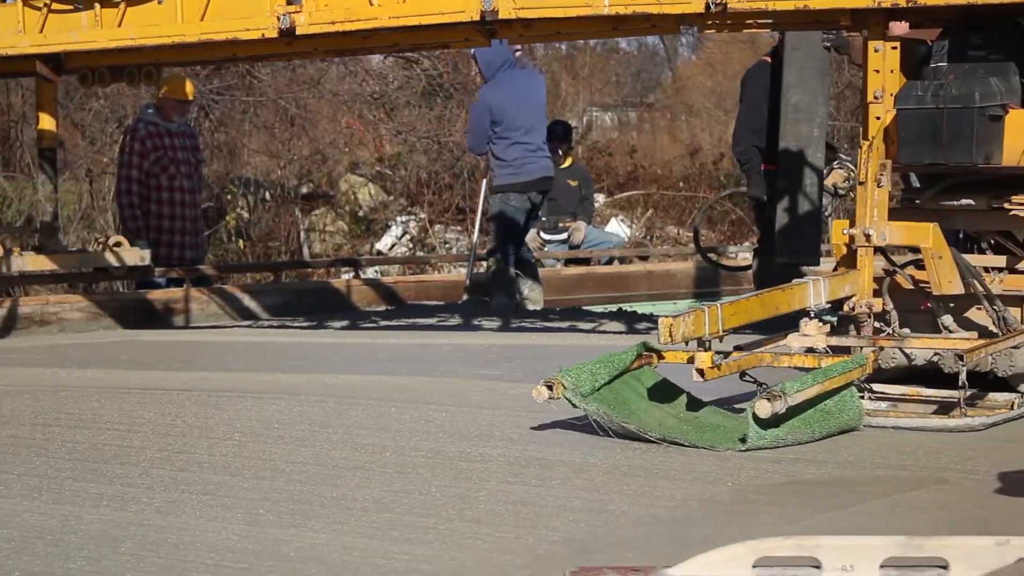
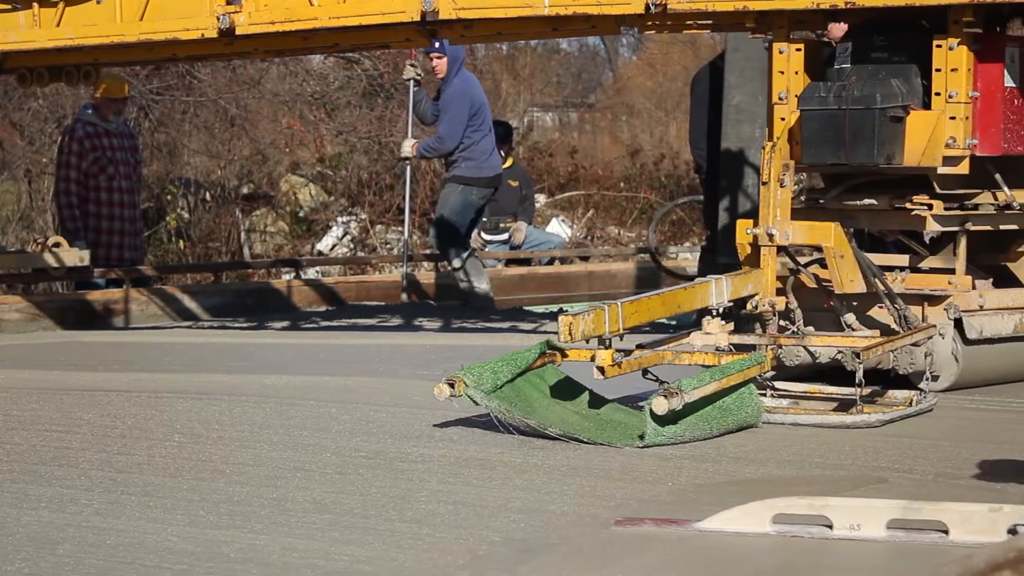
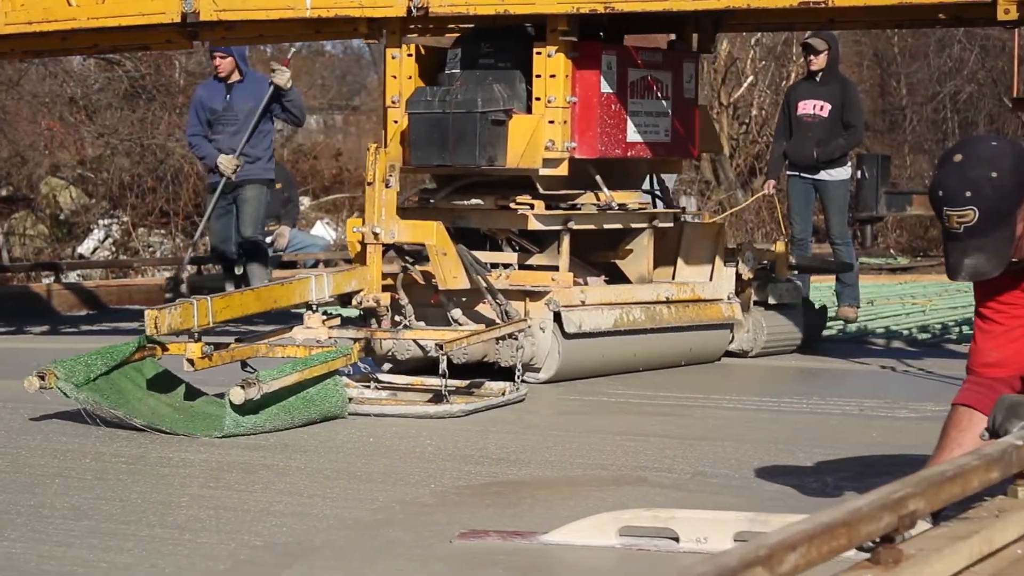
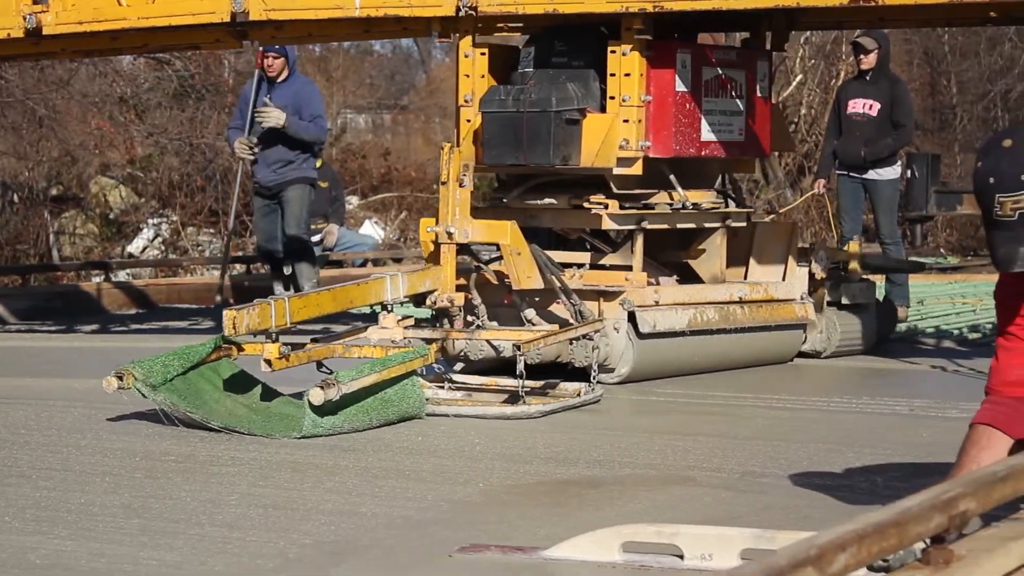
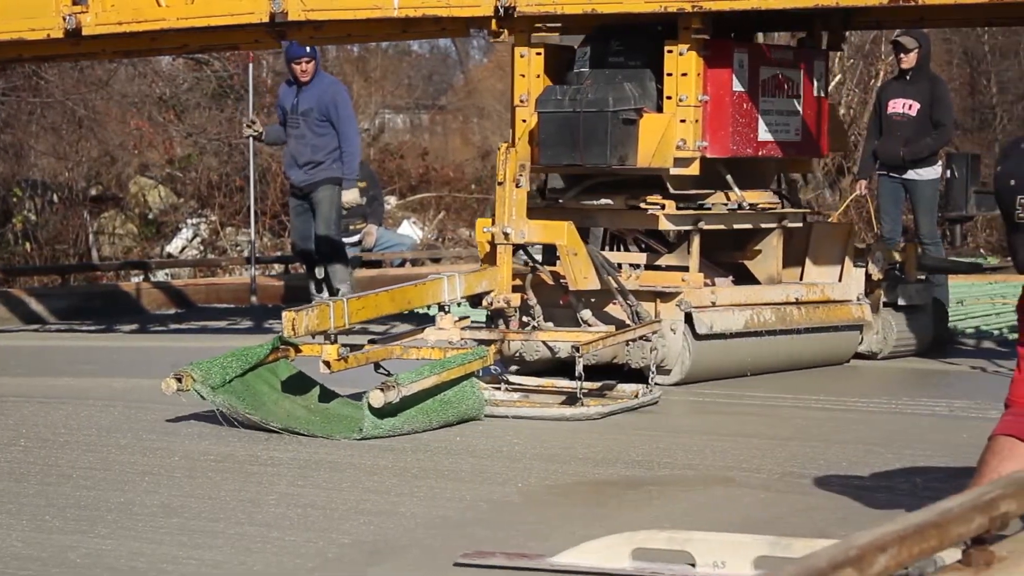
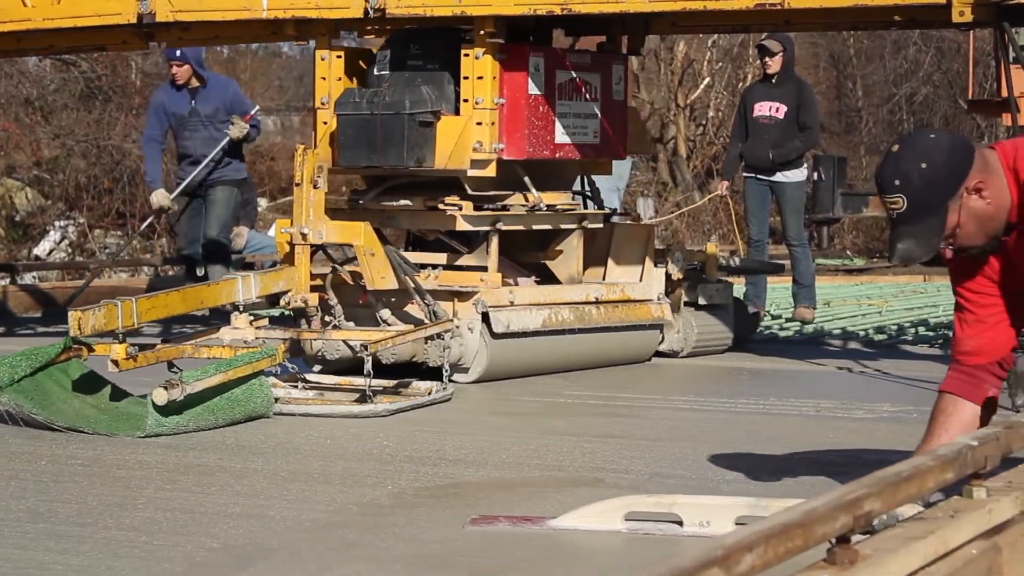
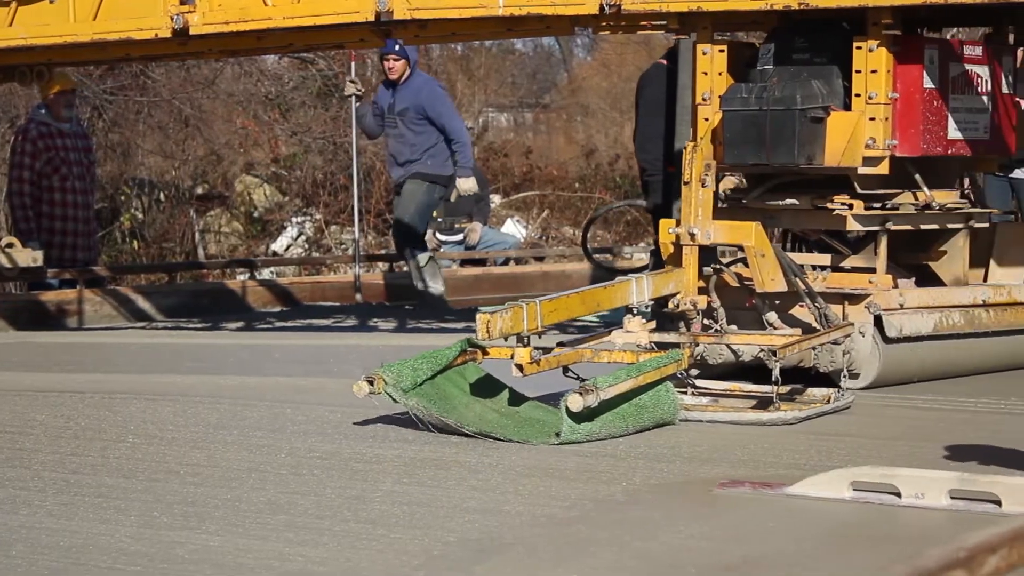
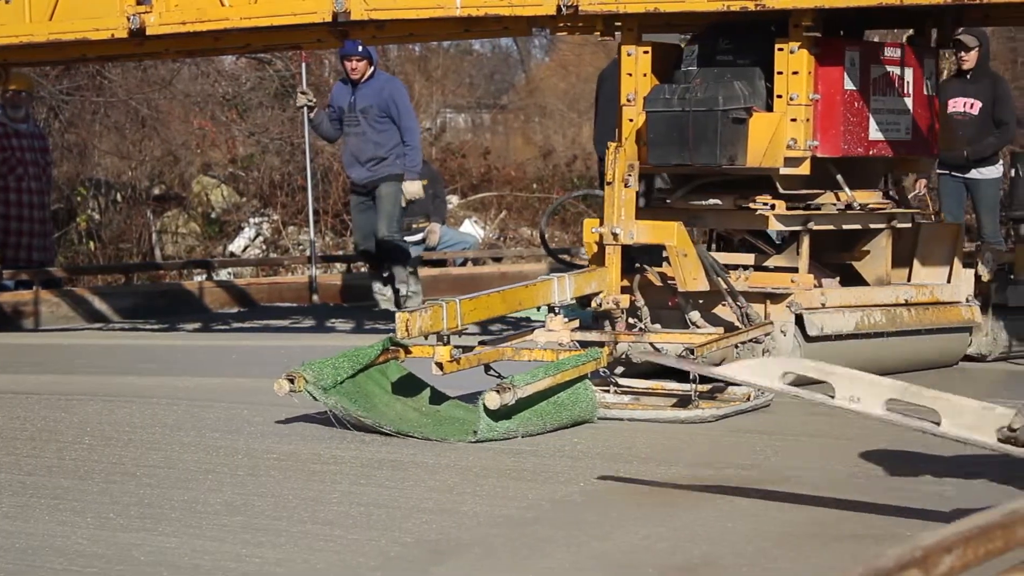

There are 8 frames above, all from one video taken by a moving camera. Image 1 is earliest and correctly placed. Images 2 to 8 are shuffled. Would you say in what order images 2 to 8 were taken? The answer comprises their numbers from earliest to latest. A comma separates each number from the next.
2, 7, 8, 5, 4, 3, 6
